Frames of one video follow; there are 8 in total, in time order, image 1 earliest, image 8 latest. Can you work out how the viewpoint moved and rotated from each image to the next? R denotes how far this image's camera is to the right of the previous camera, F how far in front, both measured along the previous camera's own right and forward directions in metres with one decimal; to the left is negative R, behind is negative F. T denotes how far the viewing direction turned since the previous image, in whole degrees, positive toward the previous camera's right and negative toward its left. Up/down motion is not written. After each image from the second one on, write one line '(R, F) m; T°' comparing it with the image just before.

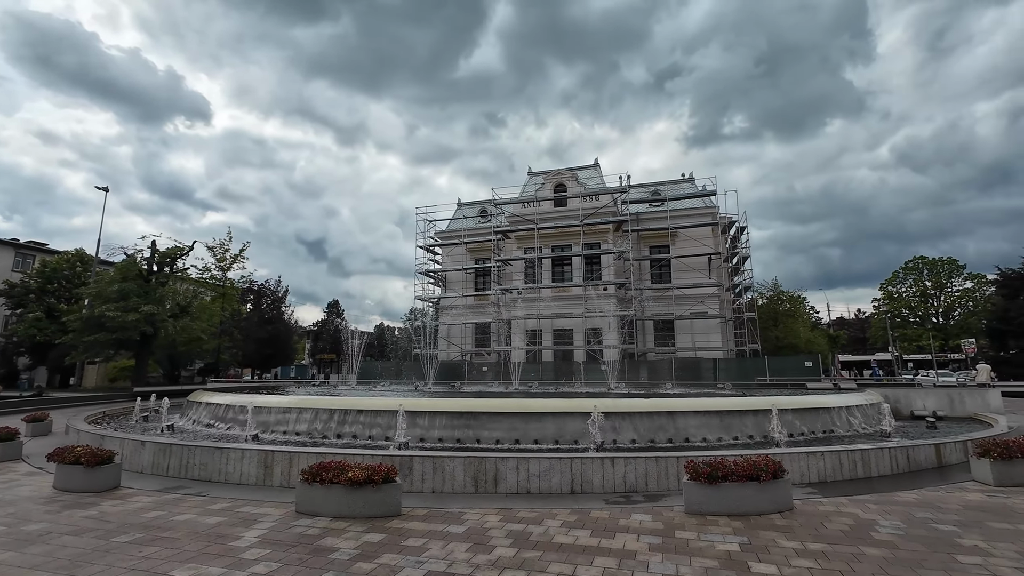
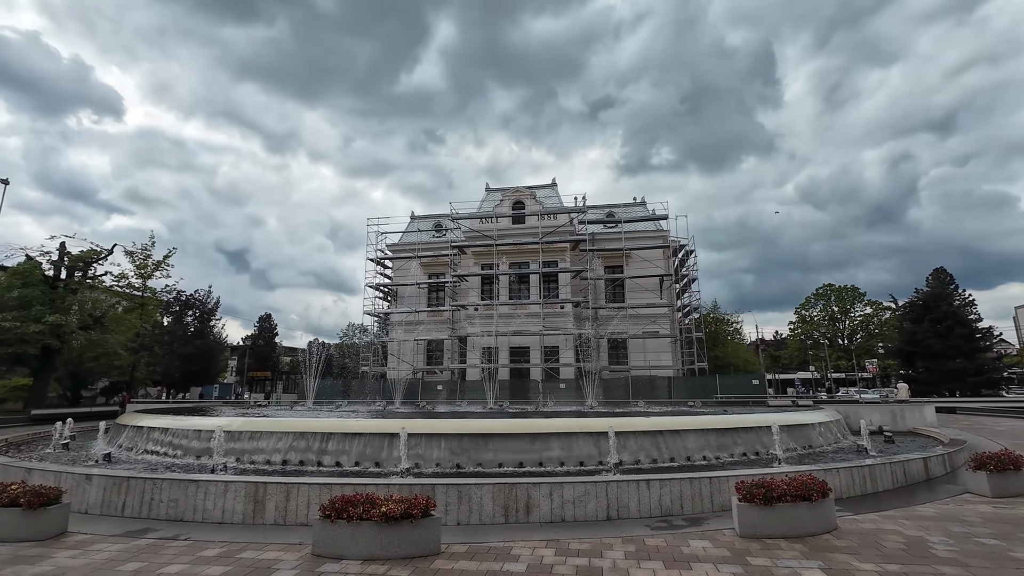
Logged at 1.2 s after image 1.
(-1.5, +0.6) m; +8°
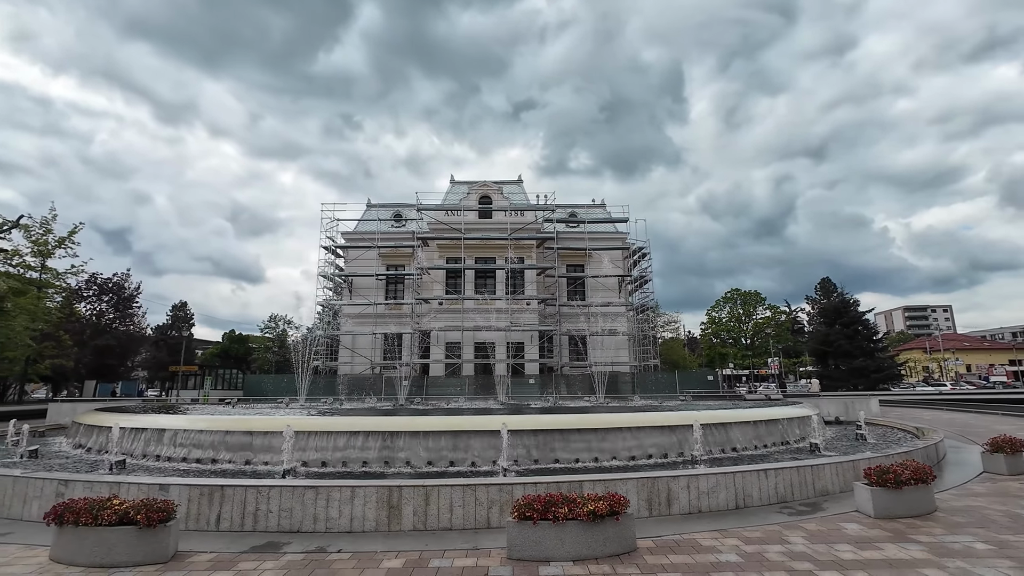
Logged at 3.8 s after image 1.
(-3.5, +0.4) m; +10°
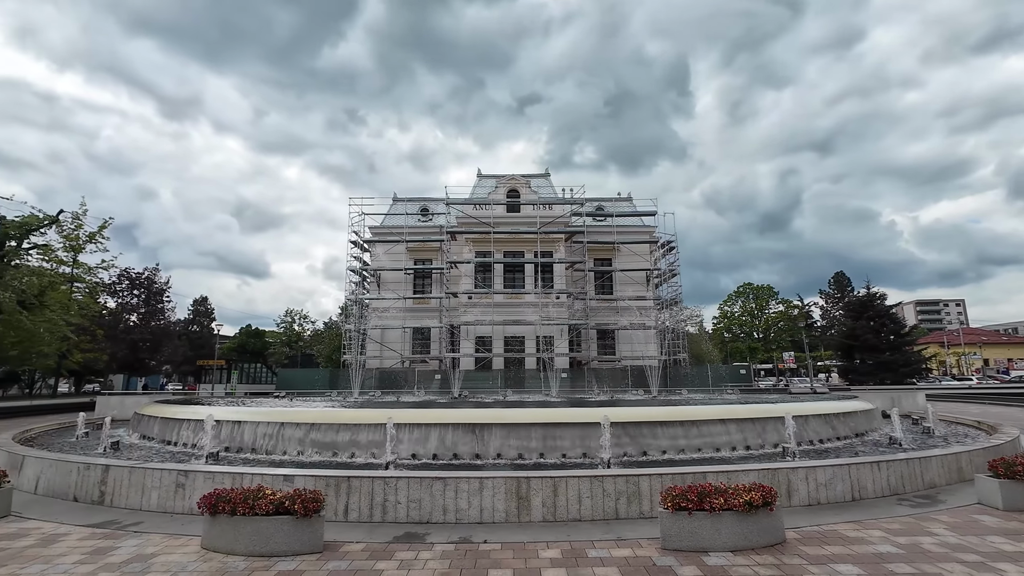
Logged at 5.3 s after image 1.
(-1.7, 0.0) m; 0°
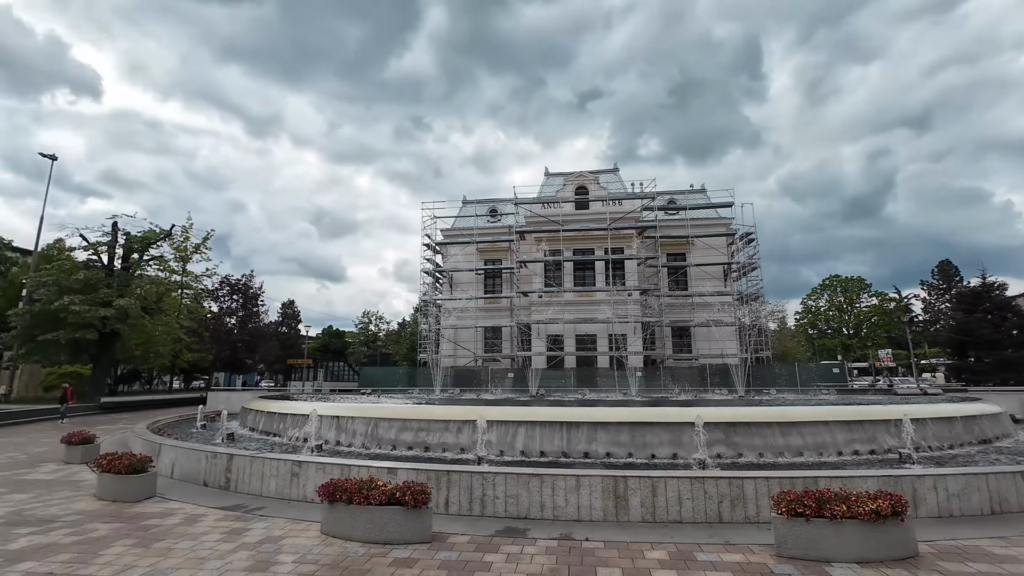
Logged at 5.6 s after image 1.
(-0.4, 0.0) m; -8°
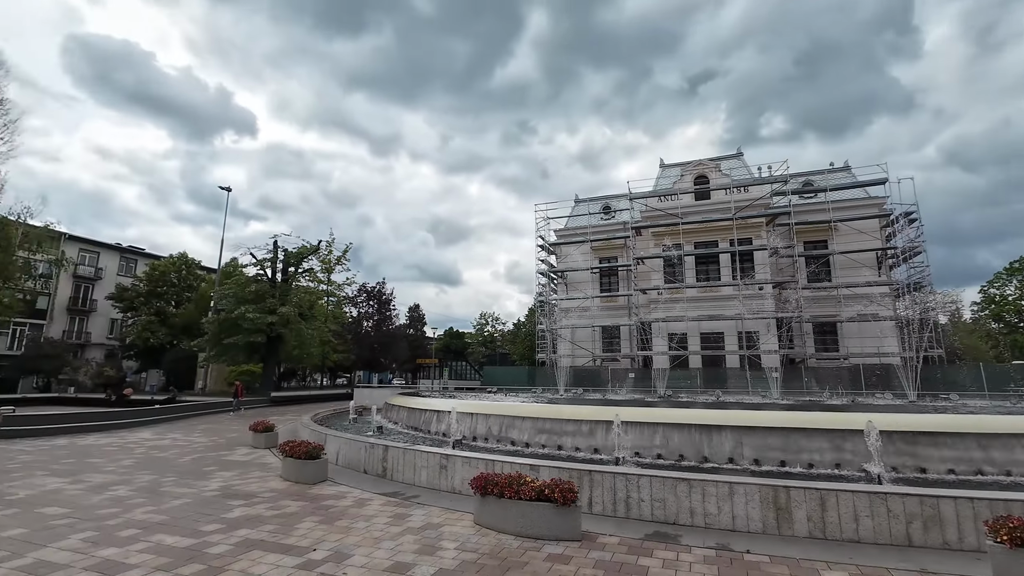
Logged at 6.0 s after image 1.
(-0.4, -0.1) m; -13°
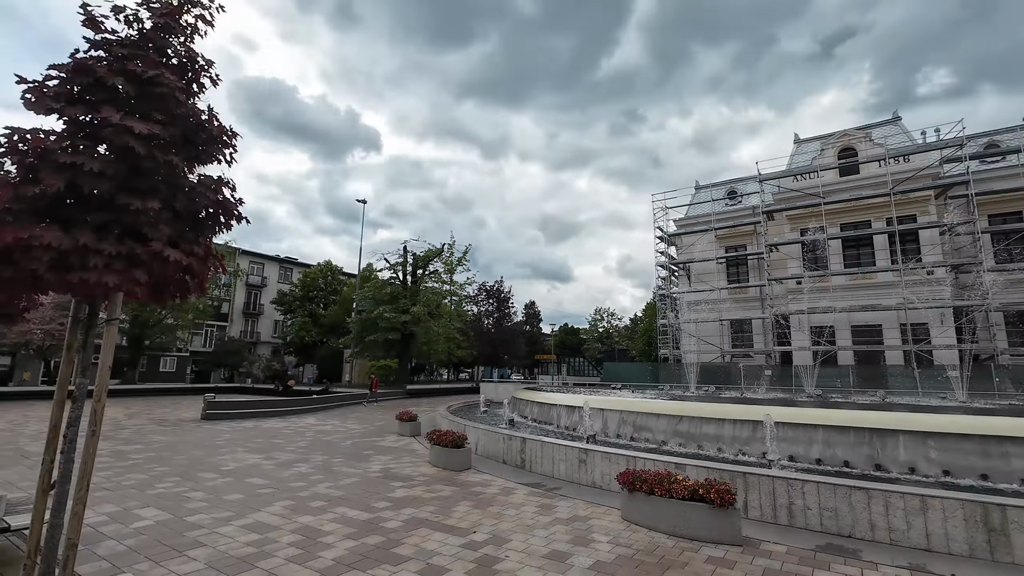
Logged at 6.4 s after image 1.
(-0.4, -0.1) m; -13°
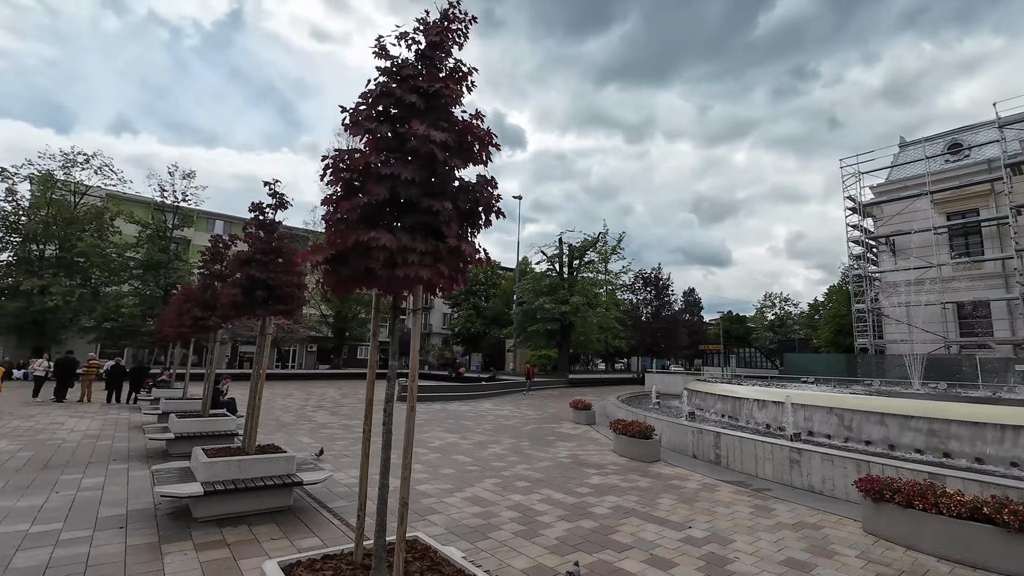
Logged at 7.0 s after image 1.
(-0.7, 0.0) m; -17°
